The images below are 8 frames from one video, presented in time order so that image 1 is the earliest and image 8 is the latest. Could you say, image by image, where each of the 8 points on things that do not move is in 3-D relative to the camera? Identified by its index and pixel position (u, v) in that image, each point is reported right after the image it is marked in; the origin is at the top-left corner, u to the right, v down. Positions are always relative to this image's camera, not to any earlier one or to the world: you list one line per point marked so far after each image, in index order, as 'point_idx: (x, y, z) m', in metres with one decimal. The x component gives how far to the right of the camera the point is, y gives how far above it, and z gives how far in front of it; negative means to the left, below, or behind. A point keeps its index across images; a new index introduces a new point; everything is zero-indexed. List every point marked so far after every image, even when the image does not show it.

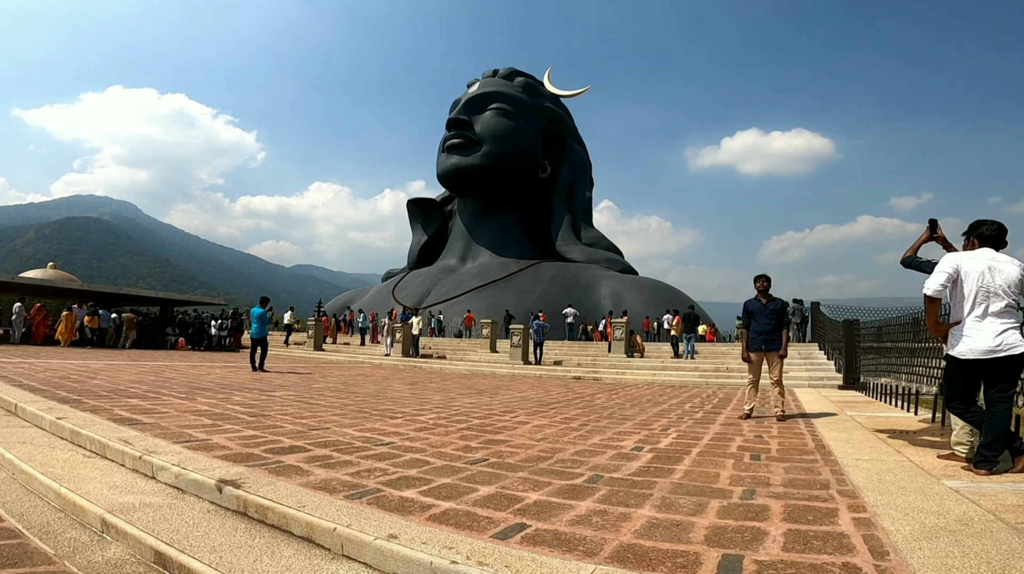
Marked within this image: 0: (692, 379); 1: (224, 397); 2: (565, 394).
0: (+3.5, -1.7, +11.2) m
1: (-3.0, -1.1, +6.1) m
2: (+0.8, -1.6, +8.9) m
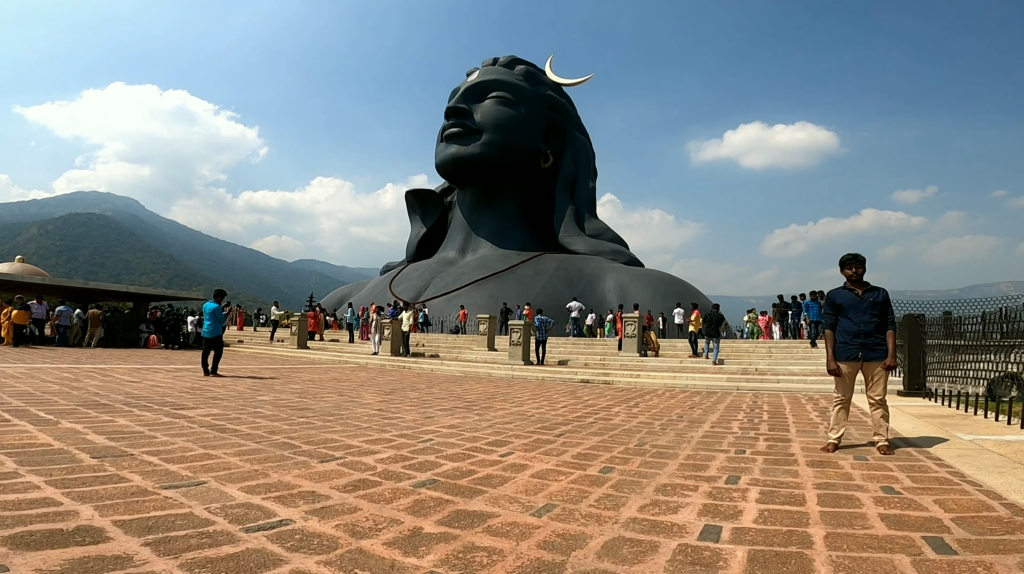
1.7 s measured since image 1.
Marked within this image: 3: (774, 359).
0: (+3.4, -1.5, +9.5) m
1: (-3.1, -1.0, +4.5) m
2: (+0.7, -1.4, +7.2) m
3: (+5.4, -1.5, +12.0) m
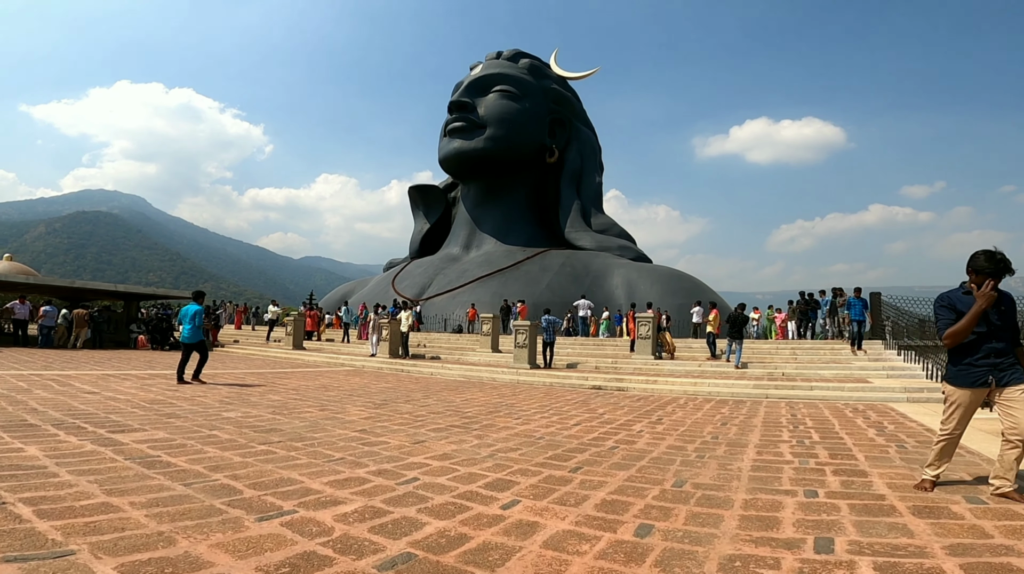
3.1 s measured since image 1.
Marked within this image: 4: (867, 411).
0: (+3.5, -1.5, +8.6) m
1: (-3.1, -1.0, +3.6) m
2: (+0.8, -1.4, +6.3) m
3: (+5.5, -1.4, +11.1) m
4: (+4.2, -1.5, +6.9) m
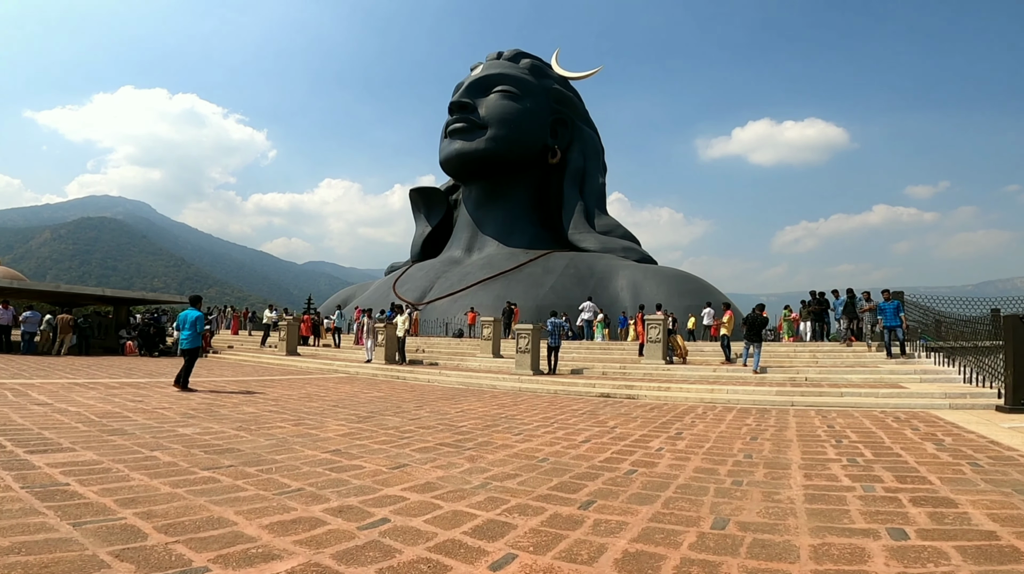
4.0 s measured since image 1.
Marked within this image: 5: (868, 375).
0: (+3.5, -1.5, +7.9) m
1: (-3.1, -1.0, +2.9) m
2: (+0.8, -1.4, +5.6) m
3: (+5.6, -1.4, +10.4) m
4: (+4.2, -1.4, +6.1) m
5: (+5.6, -1.4, +9.1) m
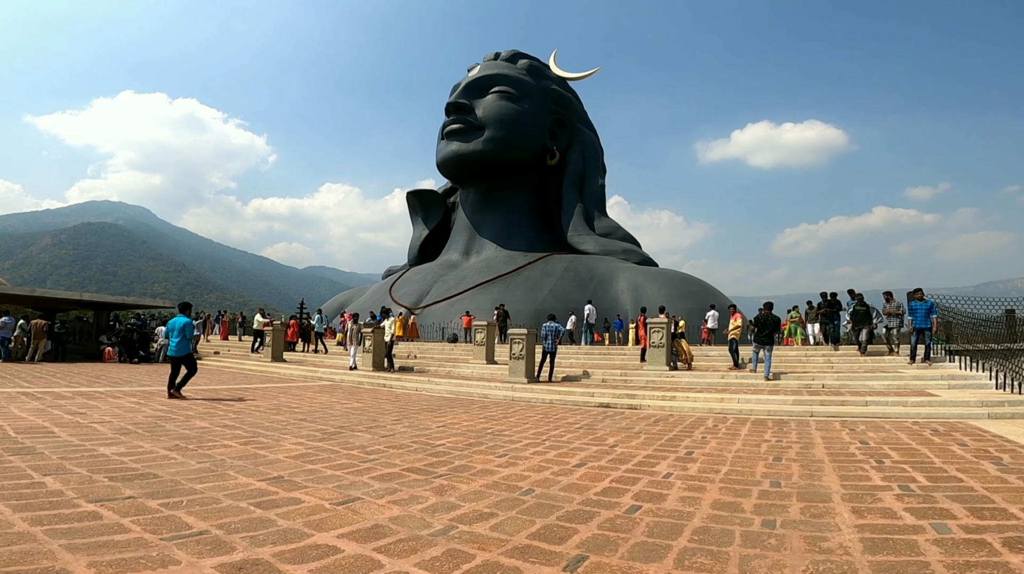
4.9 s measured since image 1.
0: (+3.4, -1.5, +7.1) m
1: (-3.2, -1.0, +2.2) m
2: (+0.7, -1.4, +4.9) m
3: (+5.4, -1.4, +9.6) m
4: (+4.1, -1.4, +5.4) m
5: (+5.5, -1.4, +8.4) m
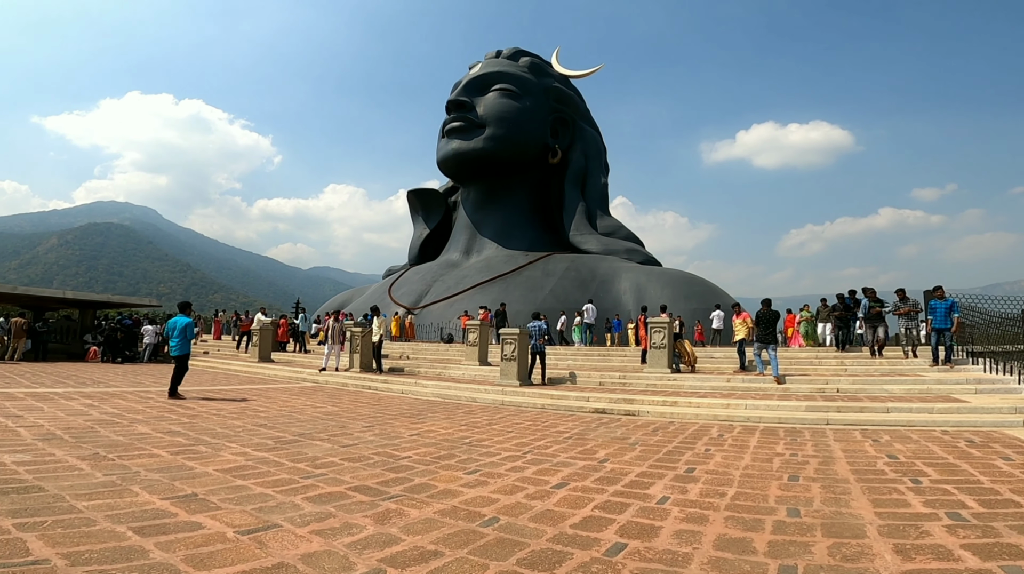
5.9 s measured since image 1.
0: (+3.2, -1.4, +6.5) m
1: (-3.4, -0.9, +1.6) m
2: (+0.5, -1.3, +4.2) m
3: (+5.3, -1.4, +8.9) m
4: (+3.9, -1.3, +4.7) m
5: (+5.3, -1.3, +7.7) m
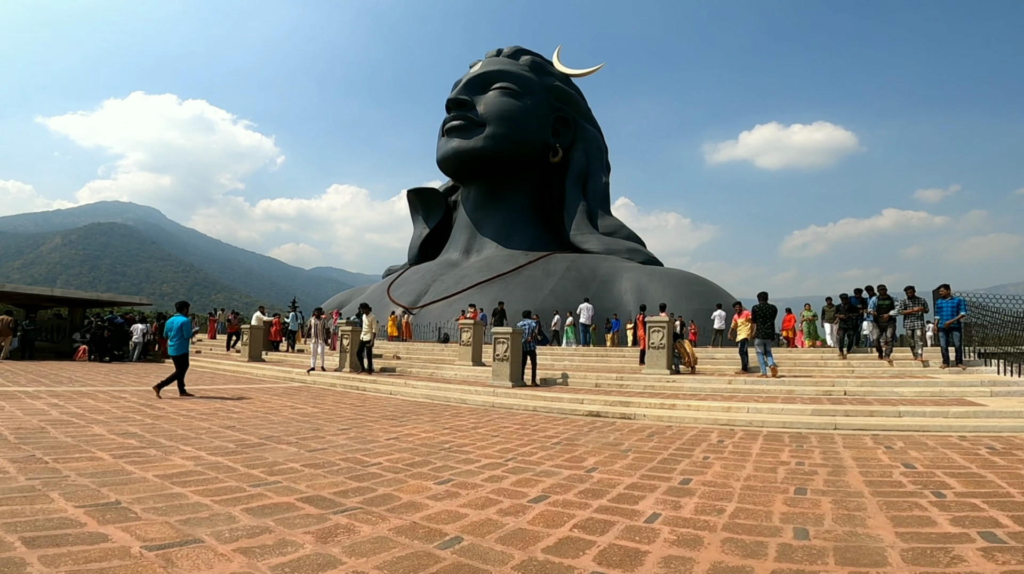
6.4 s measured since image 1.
0: (+3.1, -1.4, +6.1) m
1: (-3.6, -0.8, +1.2) m
2: (+0.3, -1.3, +3.8) m
3: (+5.1, -1.3, +8.5) m
4: (+3.8, -1.3, +4.3) m
5: (+5.2, -1.3, +7.3) m
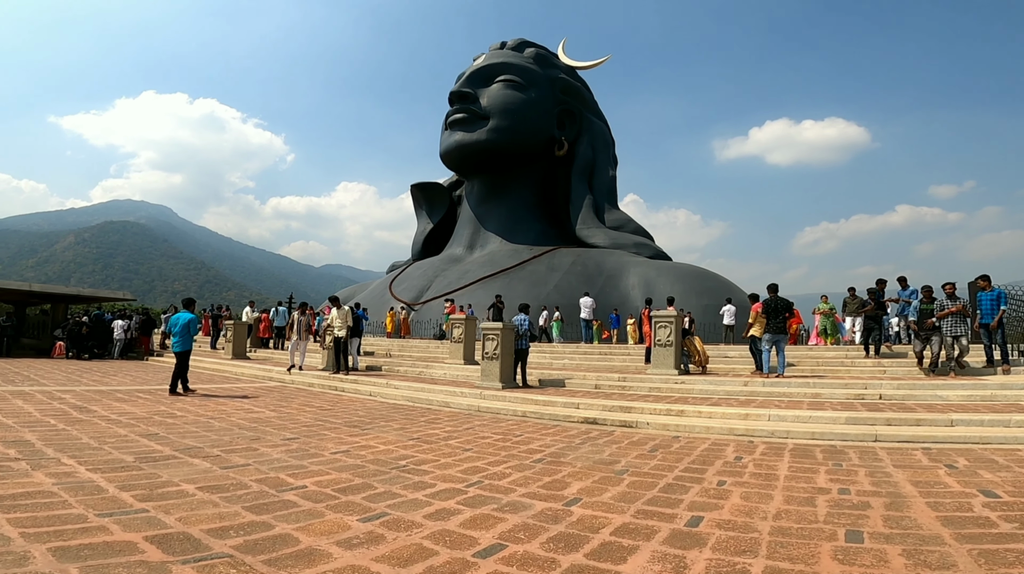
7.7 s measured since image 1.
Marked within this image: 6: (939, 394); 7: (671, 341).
0: (+2.9, -1.3, +5.1) m
1: (-3.8, -0.7, +0.3) m
2: (+0.1, -1.1, +2.9) m
3: (+5.0, -1.2, +7.5) m
4: (+3.5, -1.2, +3.4) m
5: (+5.0, -1.1, +6.3) m
6: (+4.6, -1.2, +6.3) m
7: (+2.5, -0.8, +9.1) m
